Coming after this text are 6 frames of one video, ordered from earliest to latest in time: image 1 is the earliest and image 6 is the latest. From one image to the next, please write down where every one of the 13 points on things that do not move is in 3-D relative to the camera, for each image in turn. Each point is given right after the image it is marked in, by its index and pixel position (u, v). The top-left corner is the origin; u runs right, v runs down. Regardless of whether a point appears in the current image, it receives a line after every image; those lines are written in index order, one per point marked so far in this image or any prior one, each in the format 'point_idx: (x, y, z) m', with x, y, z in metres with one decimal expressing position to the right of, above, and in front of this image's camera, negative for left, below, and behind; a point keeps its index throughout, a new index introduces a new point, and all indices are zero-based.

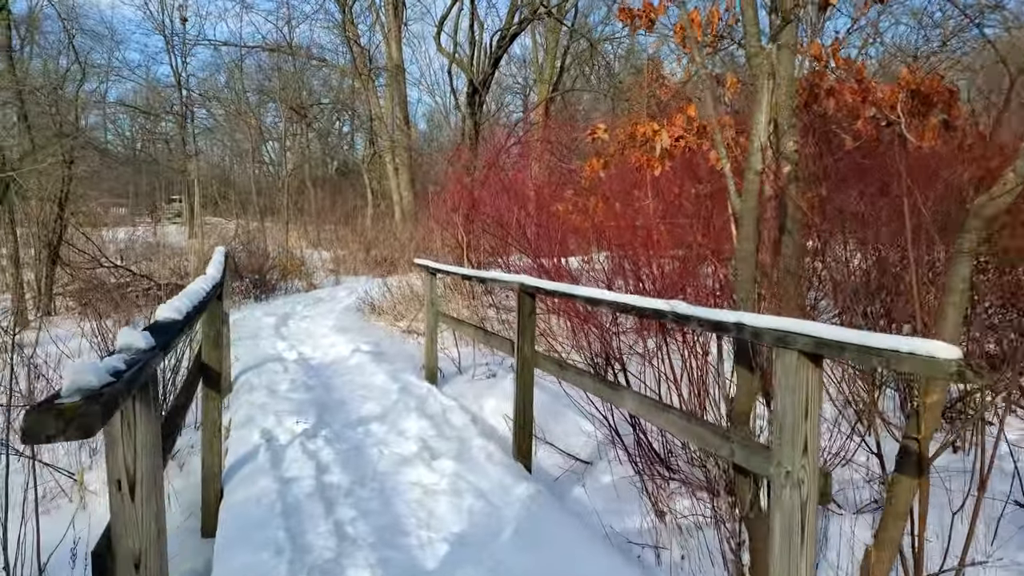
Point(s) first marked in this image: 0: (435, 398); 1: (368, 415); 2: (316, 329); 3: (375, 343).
0: (-0.4, -0.6, +4.0) m
1: (-0.7, -0.6, +3.7) m
2: (-1.8, -0.4, +6.8) m
3: (-1.1, -0.4, +6.0) m
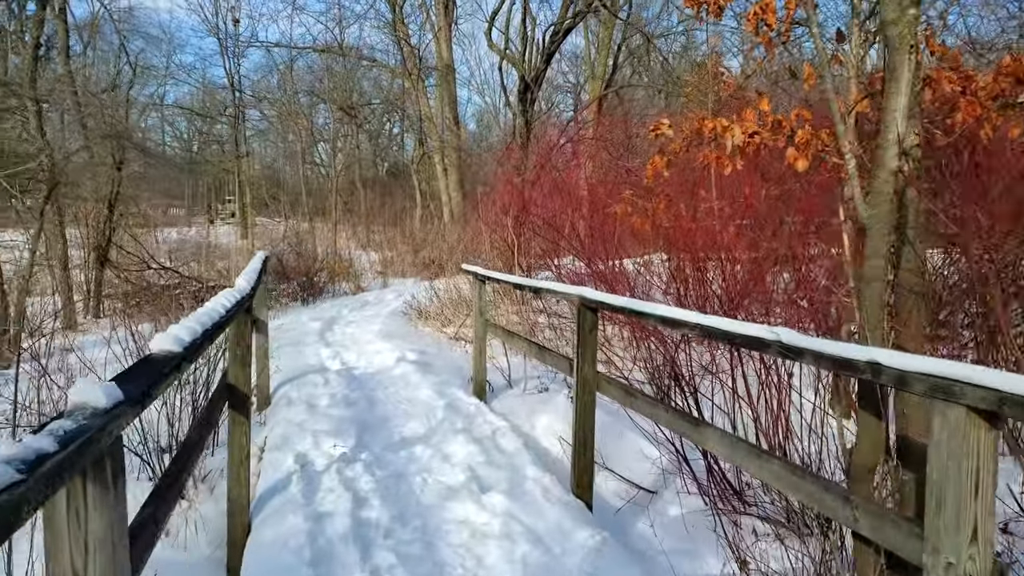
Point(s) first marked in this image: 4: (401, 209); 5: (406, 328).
0: (-0.1, -0.6, +3.7) m
1: (-0.4, -0.7, +3.4) m
2: (-1.3, -0.4, +6.6) m
3: (-0.7, -0.5, +5.7) m
4: (-2.6, +1.9, +18.0) m
5: (-1.0, -0.4, +7.2) m
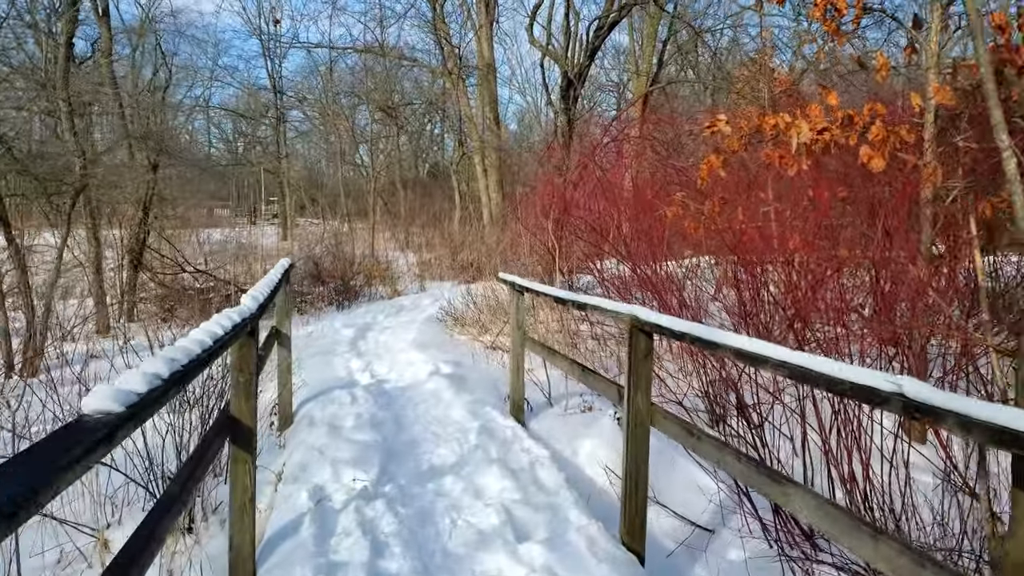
0: (0.0, -0.7, +3.3) m
1: (-0.3, -0.7, +3.1) m
2: (-1.0, -0.5, +6.3) m
3: (-0.4, -0.5, +5.4) m
4: (-1.7, +1.8, +17.8) m
5: (-0.7, -0.4, +6.9) m
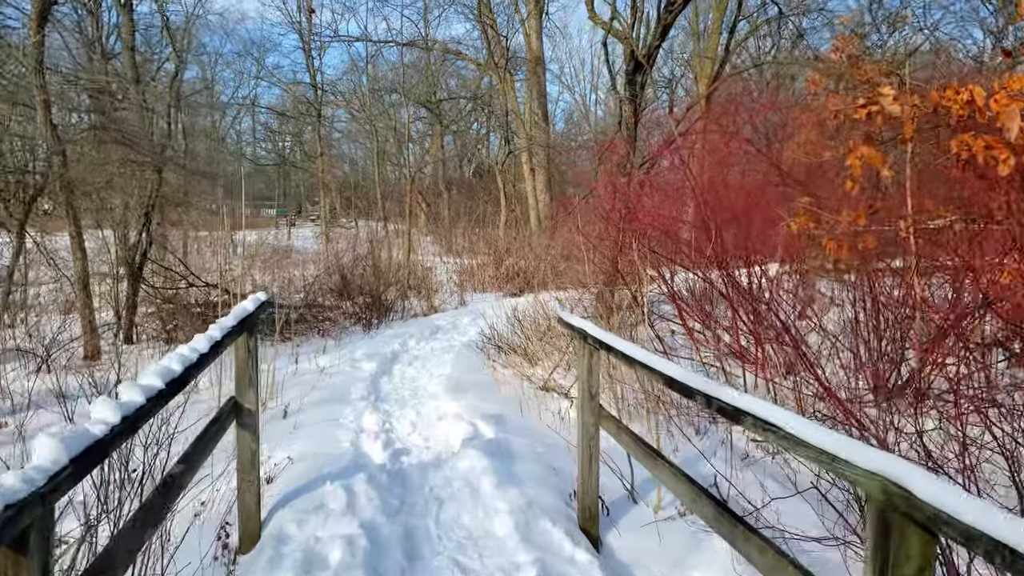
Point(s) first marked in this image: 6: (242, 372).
0: (+0.2, -0.9, +2.1) m
1: (-0.1, -0.9, +1.8) m
2: (-0.6, -0.6, +5.1) m
3: (-0.1, -0.7, +4.2) m
4: (-0.6, +1.6, +16.6) m
5: (-0.3, -0.6, +5.7) m
6: (-0.9, -0.3, +2.5) m
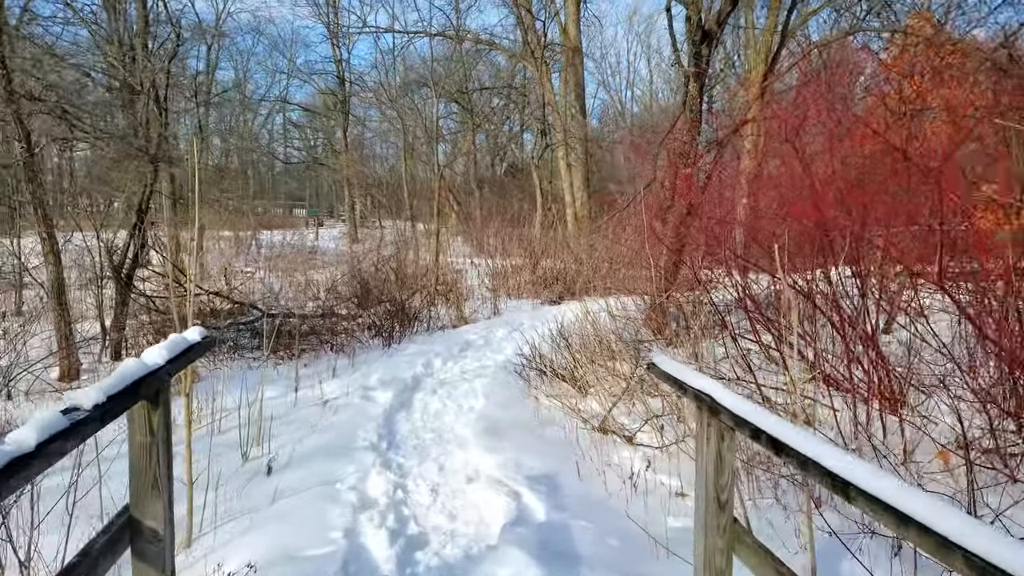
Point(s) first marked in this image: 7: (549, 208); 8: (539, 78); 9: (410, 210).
0: (+0.4, -0.9, +1.0) m
1: (0.0, -1.0, +0.8) m
2: (-0.3, -0.7, +4.1) m
3: (+0.2, -0.8, +3.1) m
4: (+0.1, +1.6, +15.6) m
5: (0.0, -0.7, +4.6) m
6: (-0.7, -0.3, +1.5) m
7: (+0.8, +1.7, +16.1) m
8: (+0.6, +4.3, +15.7) m
9: (-1.8, +1.4, +13.6) m
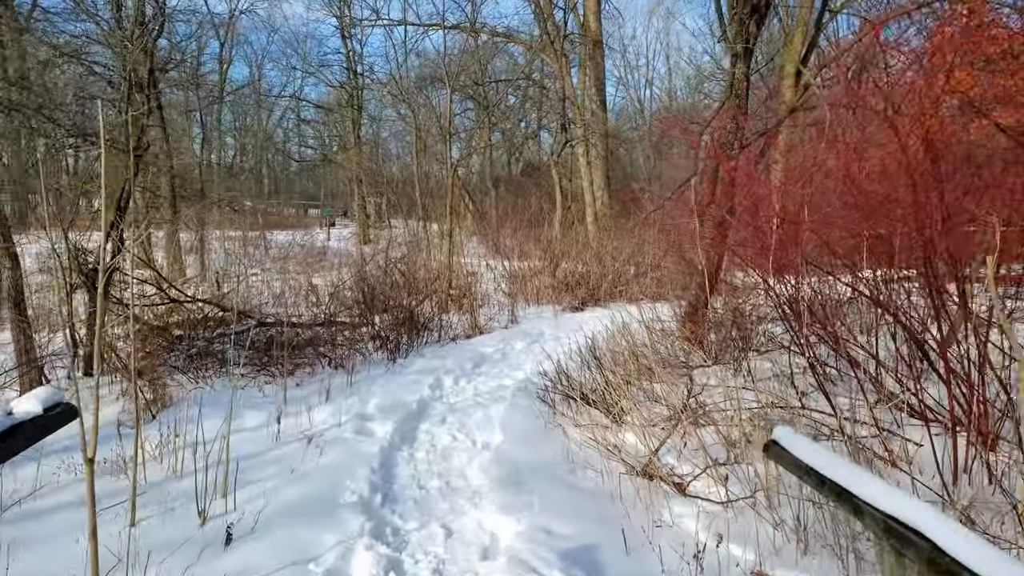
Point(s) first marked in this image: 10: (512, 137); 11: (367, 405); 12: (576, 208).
0: (+0.4, -1.0, +0.3) m
1: (+0.1, -1.0, +0.1) m
2: (-0.2, -0.8, +3.4) m
3: (+0.2, -0.8, +2.4) m
4: (+0.5, +1.5, +14.9) m
5: (+0.1, -0.7, +3.9) m
6: (-0.7, -0.4, +0.8) m
7: (+1.1, +1.7, +15.4) m
8: (+0.9, +4.3, +15.0) m
9: (-1.5, +1.3, +12.9) m
10: (0.0, +3.9, +19.9) m
11: (-0.8, -0.6, +4.1) m
12: (+1.3, +1.6, +15.6) m
